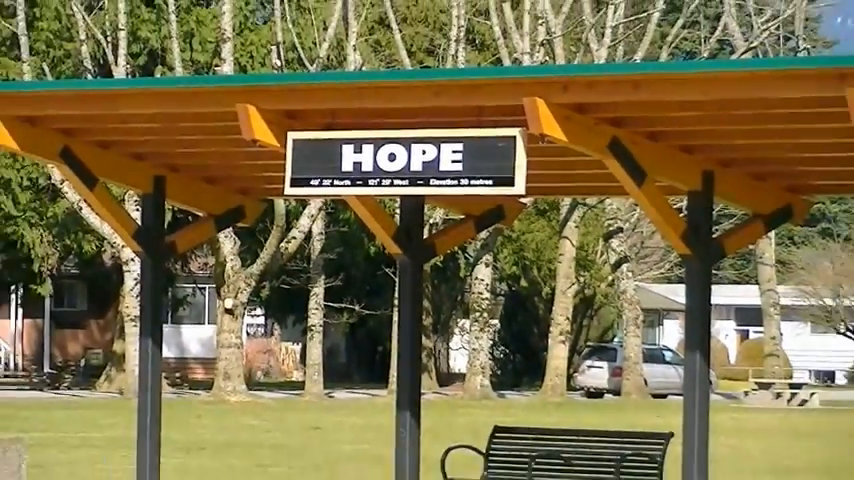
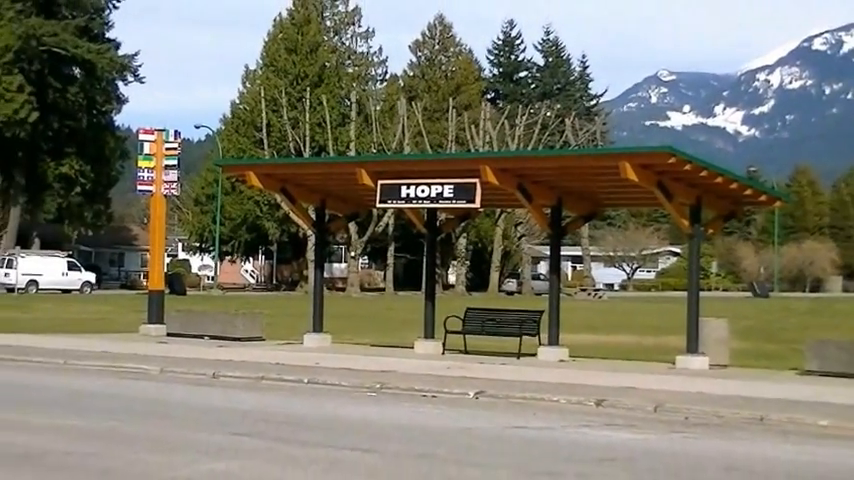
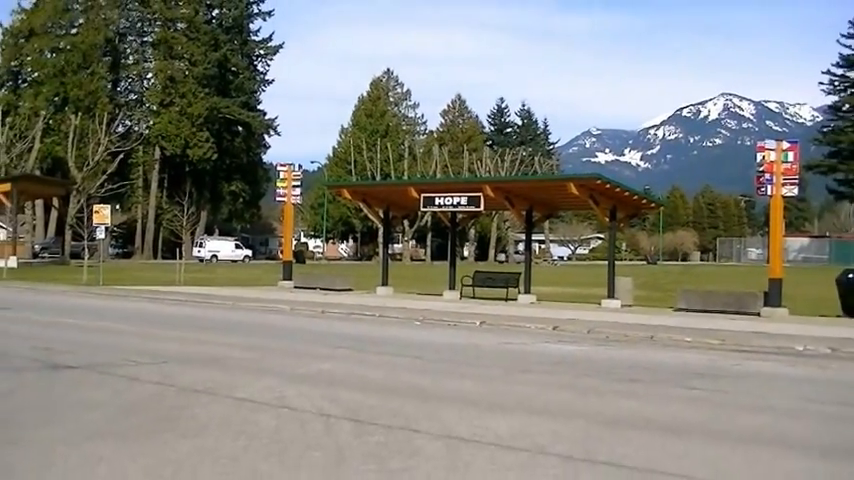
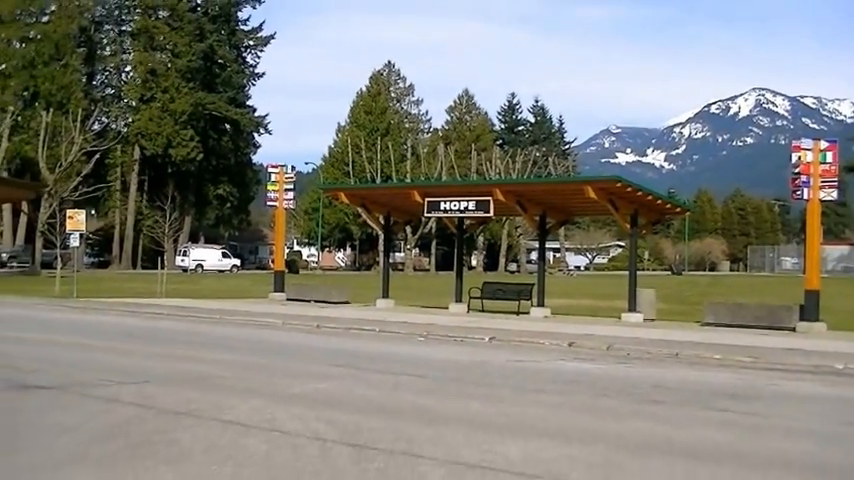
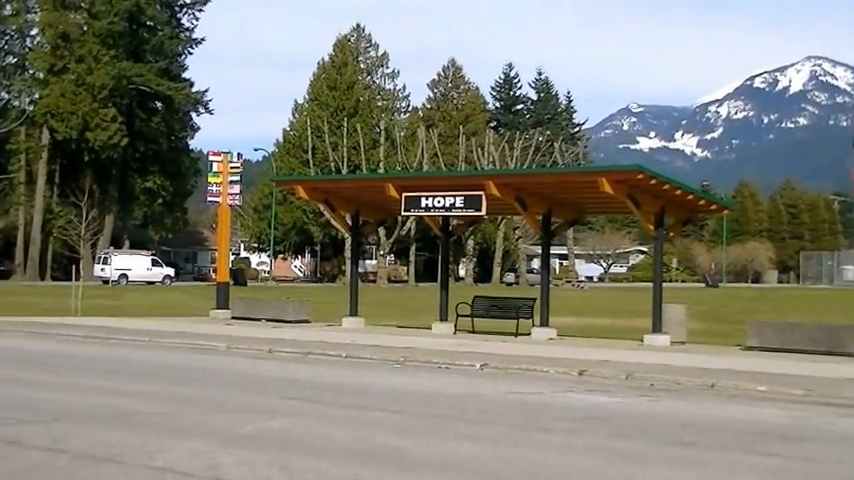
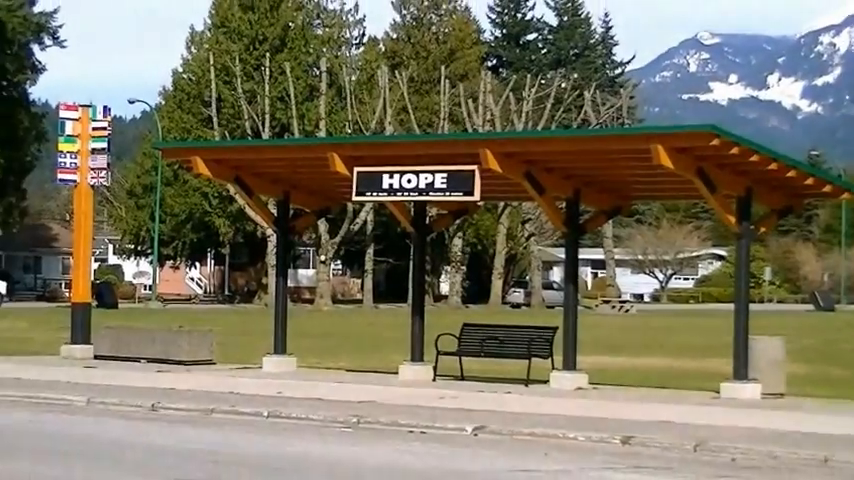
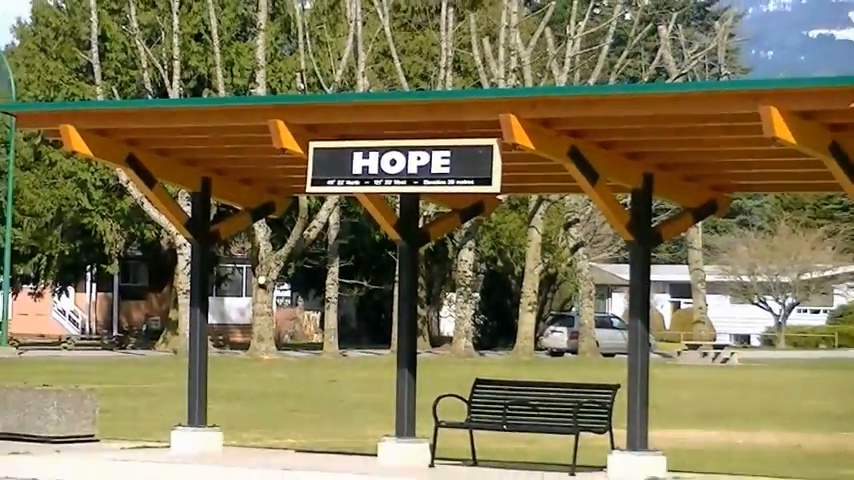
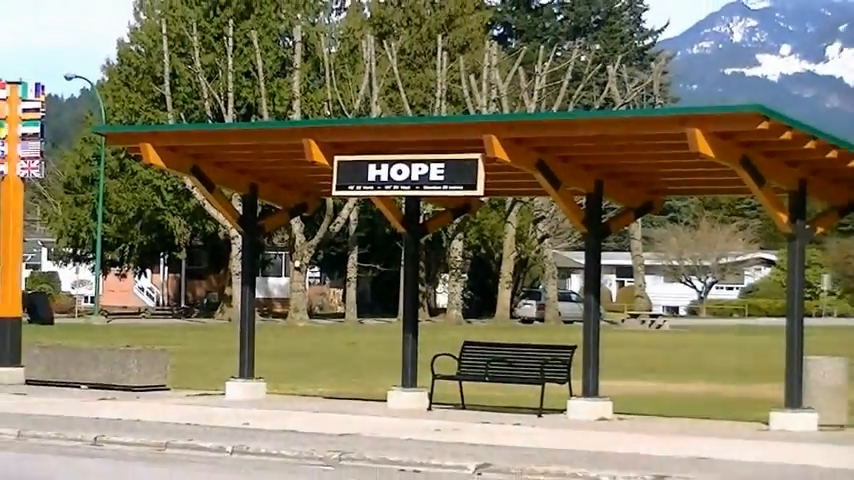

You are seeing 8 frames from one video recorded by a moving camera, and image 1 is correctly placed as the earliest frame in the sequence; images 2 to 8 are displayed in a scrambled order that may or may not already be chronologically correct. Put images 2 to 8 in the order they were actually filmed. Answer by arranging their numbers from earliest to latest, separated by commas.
7, 8, 6, 2, 5, 4, 3
